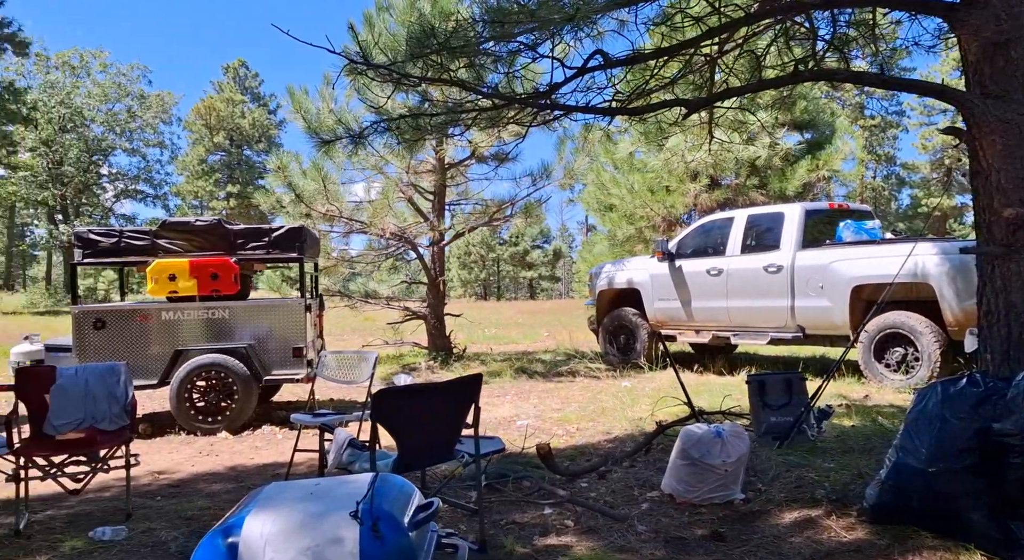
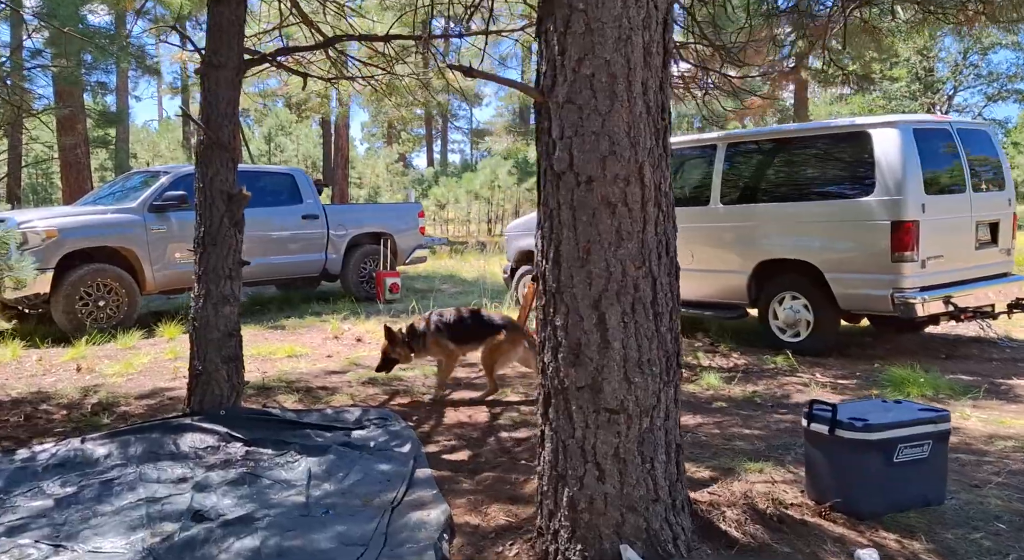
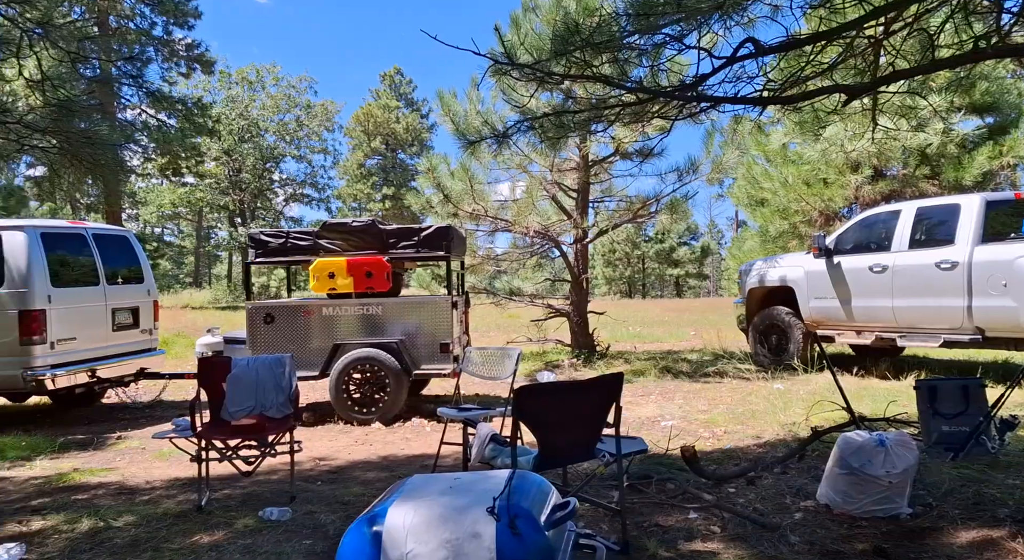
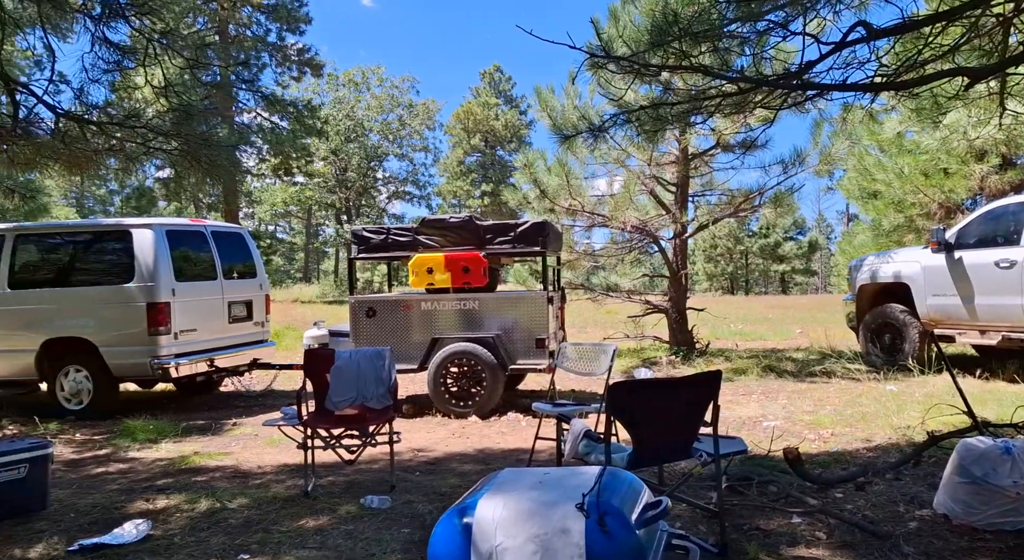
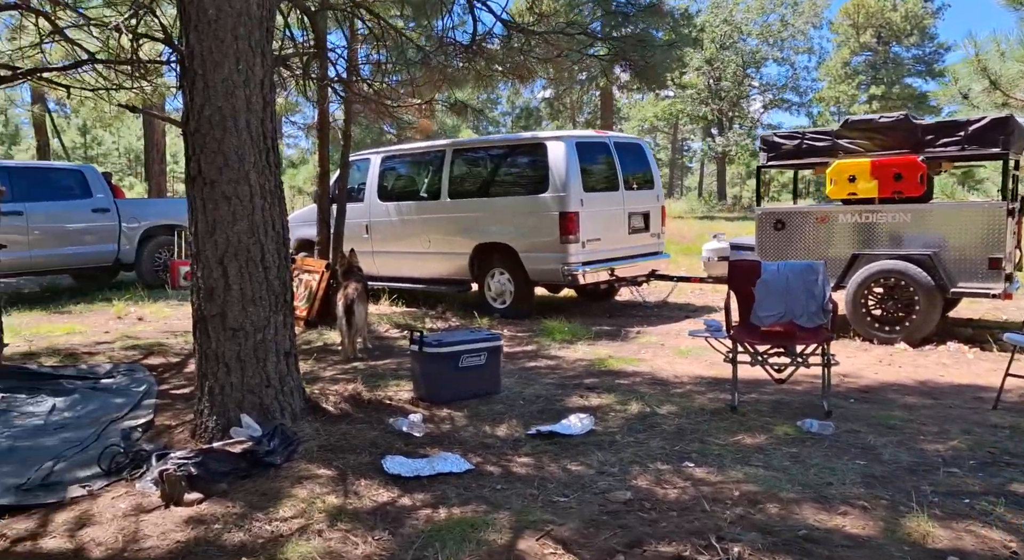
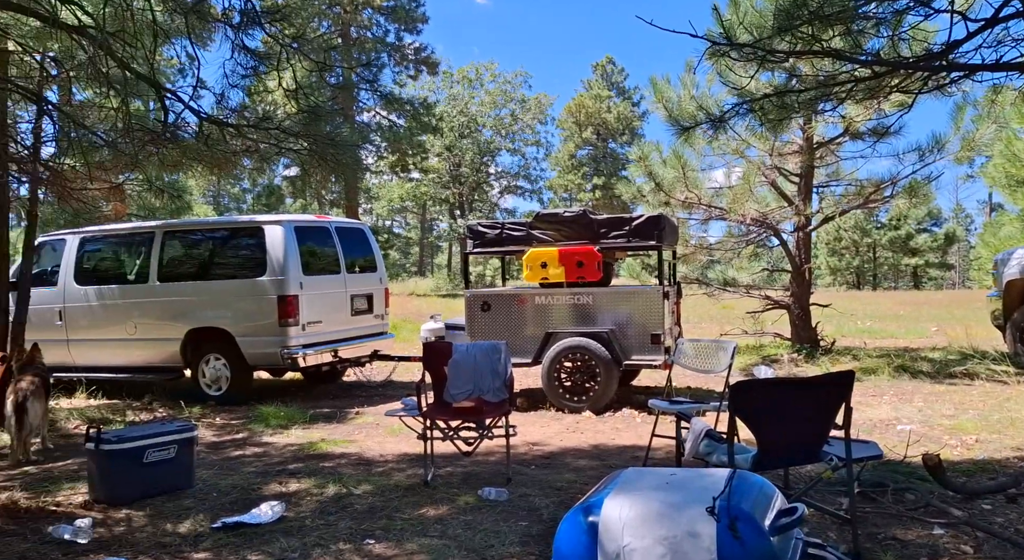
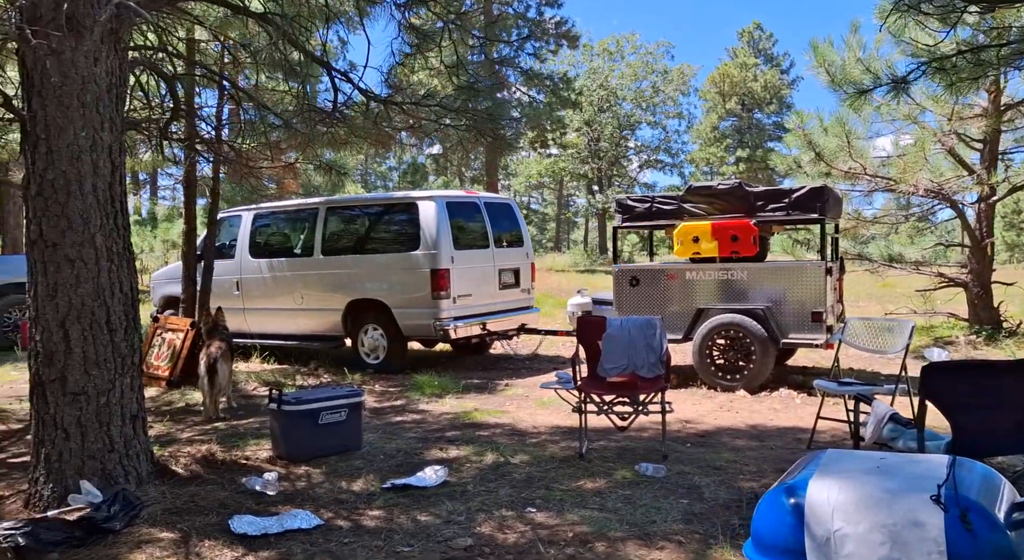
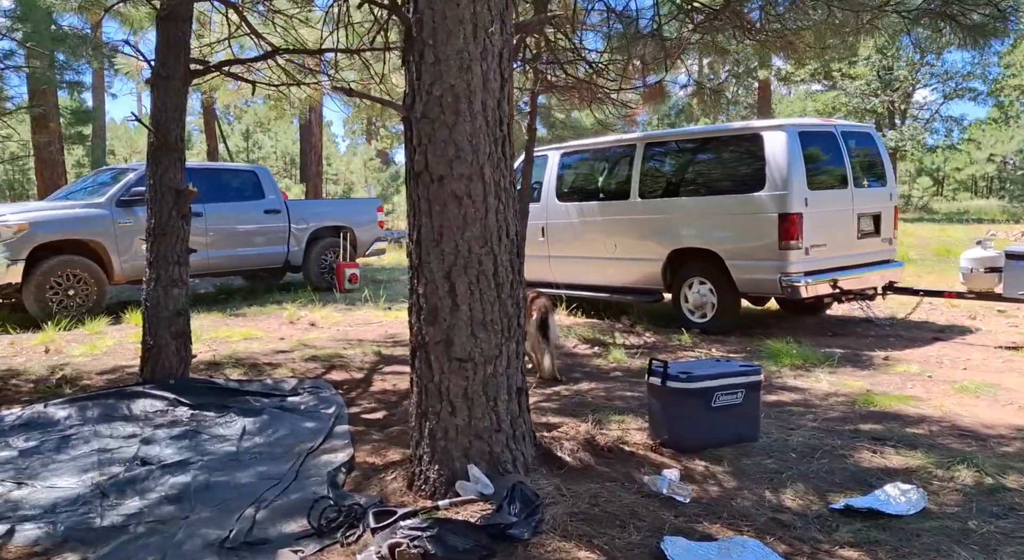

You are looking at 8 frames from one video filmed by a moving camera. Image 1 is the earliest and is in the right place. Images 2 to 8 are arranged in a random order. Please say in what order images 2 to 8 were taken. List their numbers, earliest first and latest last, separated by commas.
3, 4, 6, 7, 5, 8, 2
